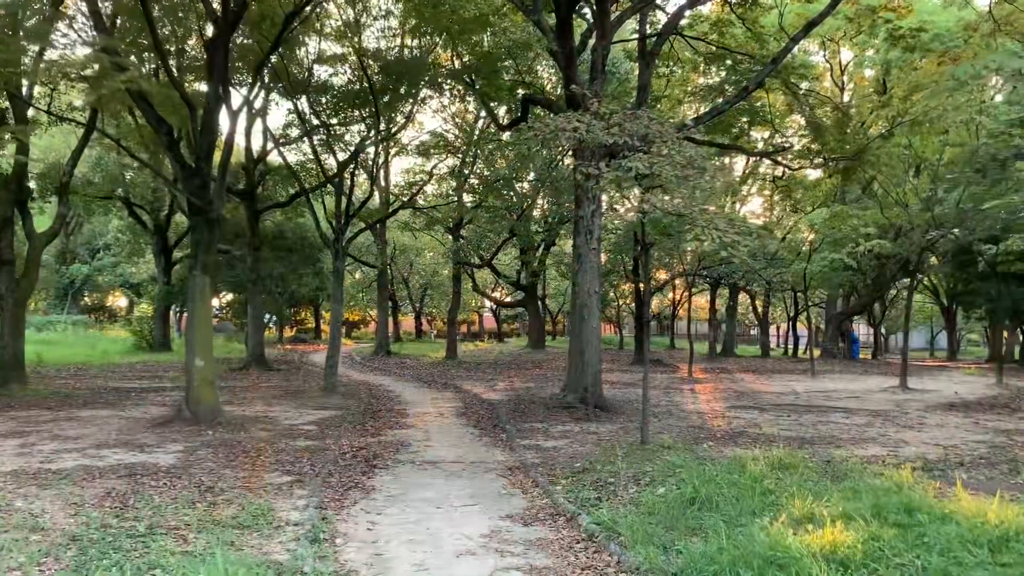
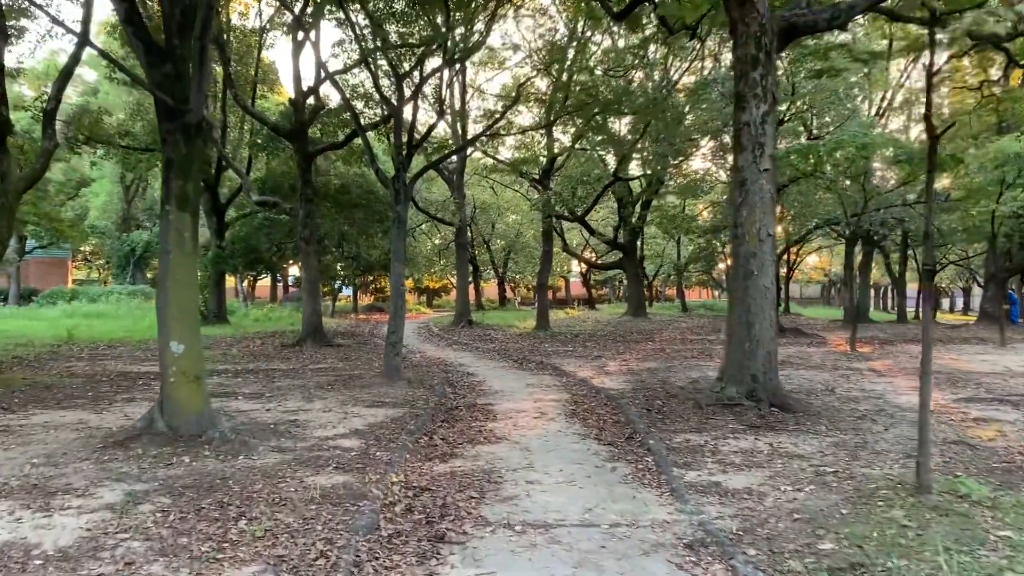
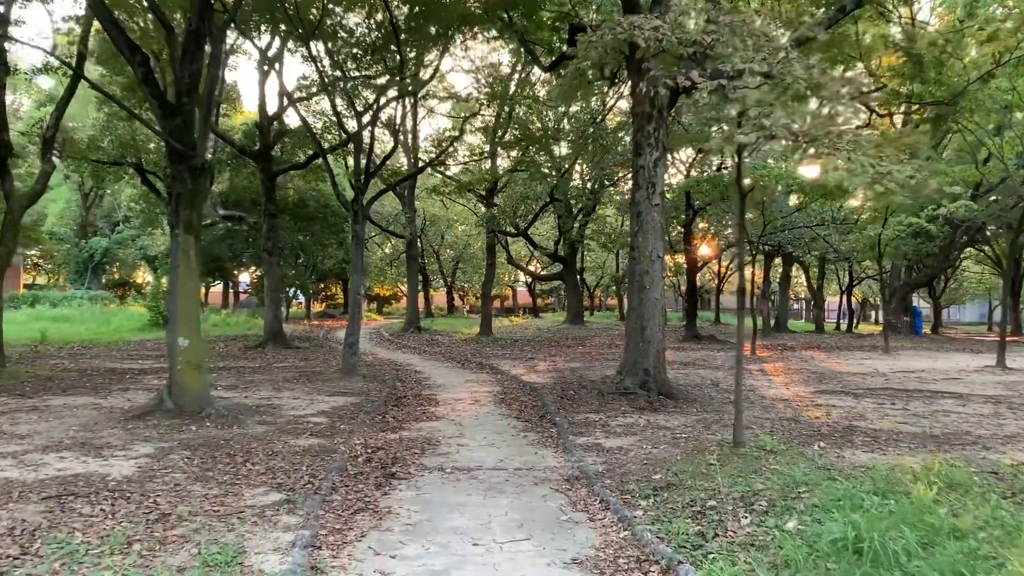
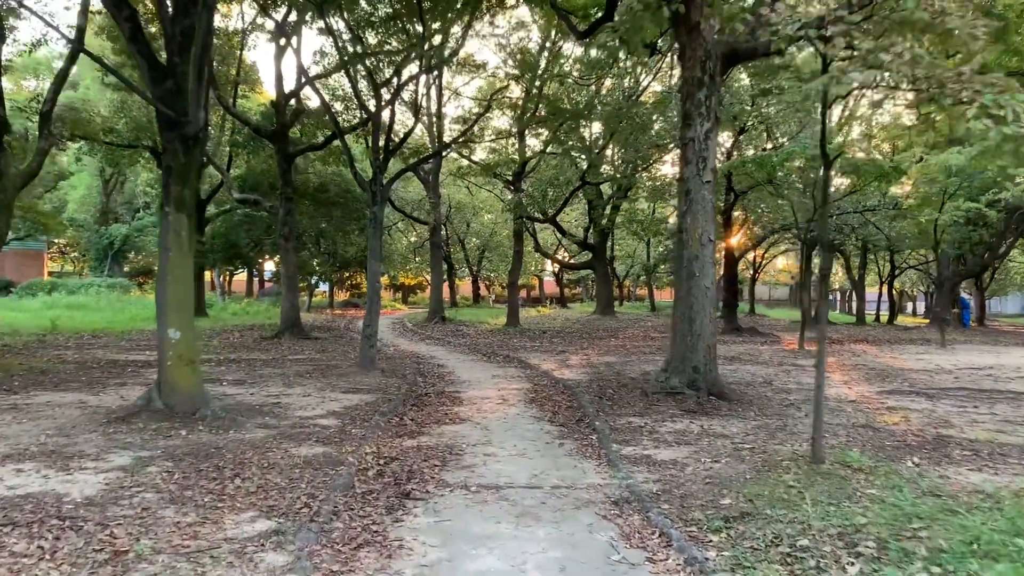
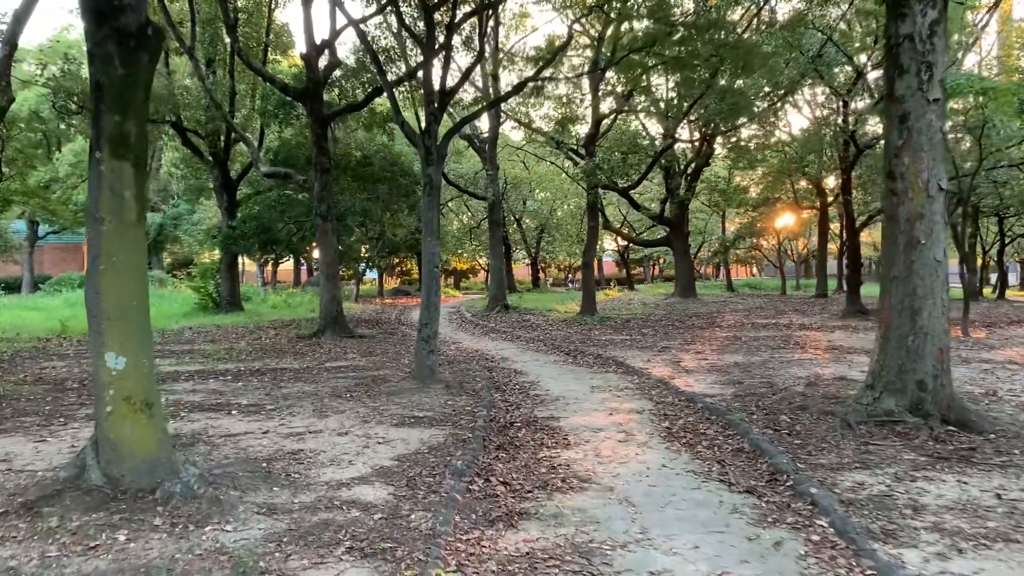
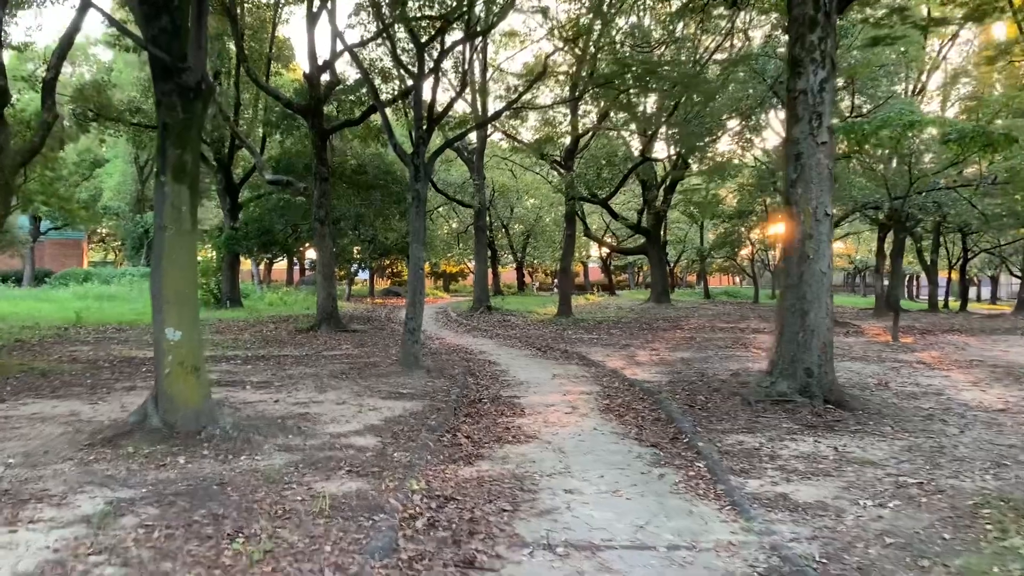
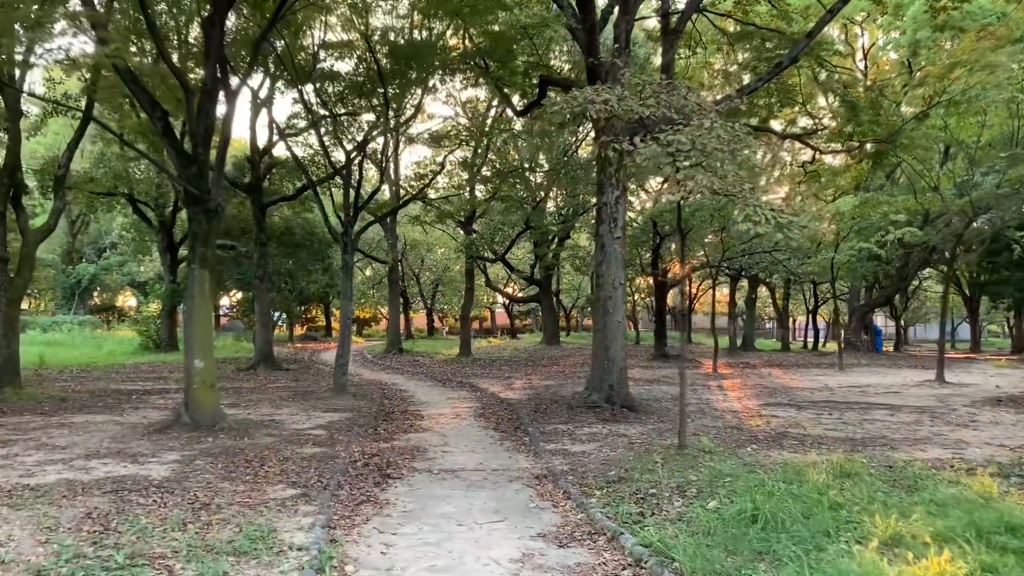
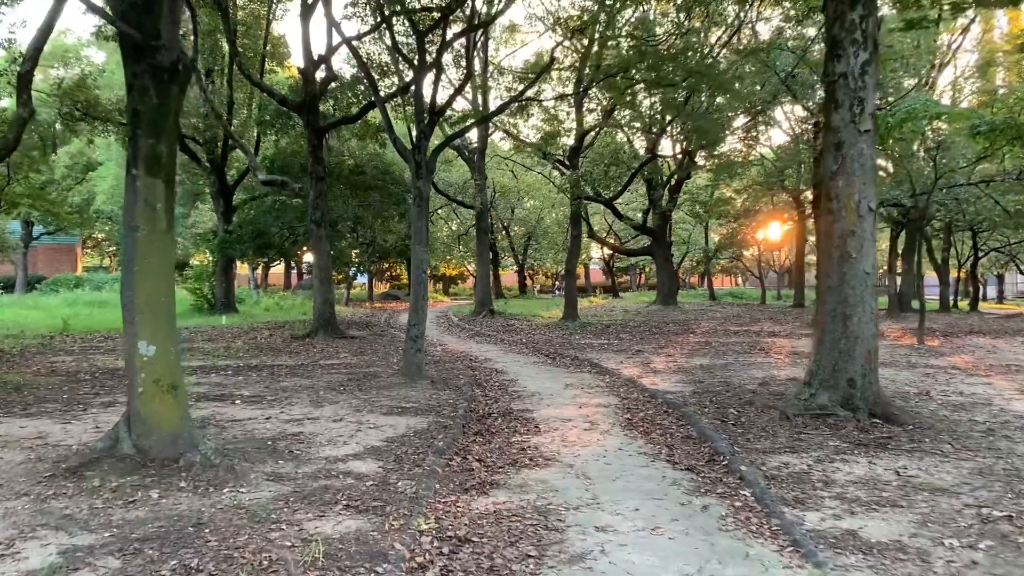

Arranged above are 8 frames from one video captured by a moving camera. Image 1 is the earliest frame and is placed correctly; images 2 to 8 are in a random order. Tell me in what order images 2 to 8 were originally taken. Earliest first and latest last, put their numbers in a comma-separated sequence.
7, 3, 4, 2, 6, 8, 5
